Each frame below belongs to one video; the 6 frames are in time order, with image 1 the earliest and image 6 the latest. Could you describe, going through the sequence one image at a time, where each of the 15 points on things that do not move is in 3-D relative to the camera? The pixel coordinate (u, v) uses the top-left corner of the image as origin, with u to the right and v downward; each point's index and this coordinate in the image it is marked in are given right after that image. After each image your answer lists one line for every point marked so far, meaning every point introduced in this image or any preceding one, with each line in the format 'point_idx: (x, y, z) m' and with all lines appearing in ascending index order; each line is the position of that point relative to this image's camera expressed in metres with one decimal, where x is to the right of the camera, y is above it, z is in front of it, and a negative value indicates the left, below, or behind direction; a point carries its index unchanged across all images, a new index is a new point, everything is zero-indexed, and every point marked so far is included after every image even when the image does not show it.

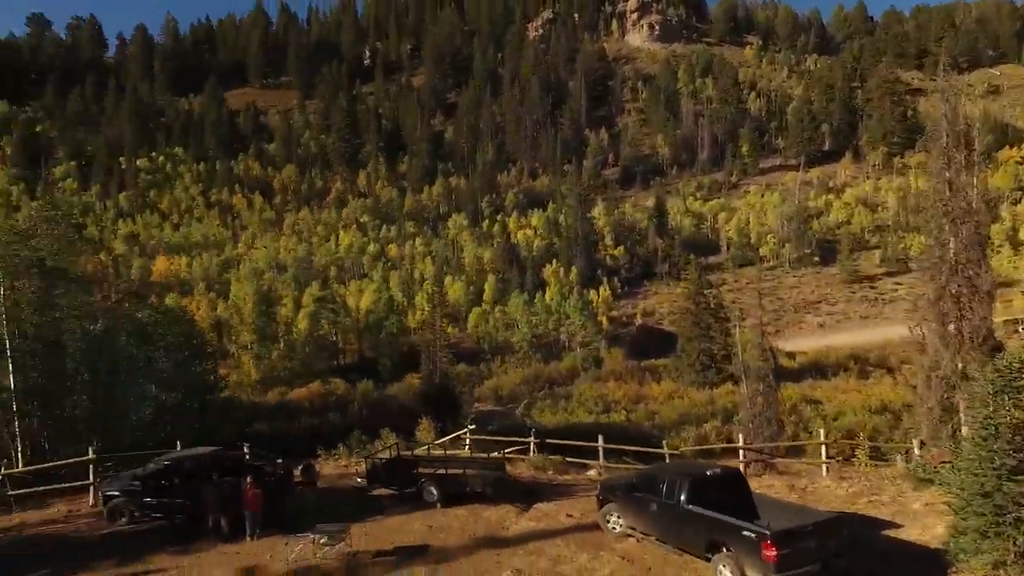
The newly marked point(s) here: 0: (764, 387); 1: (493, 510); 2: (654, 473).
0: (+7.5, -3.0, +18.6) m
1: (-0.3, -4.1, +11.5) m
2: (+2.1, -2.8, +9.2) m
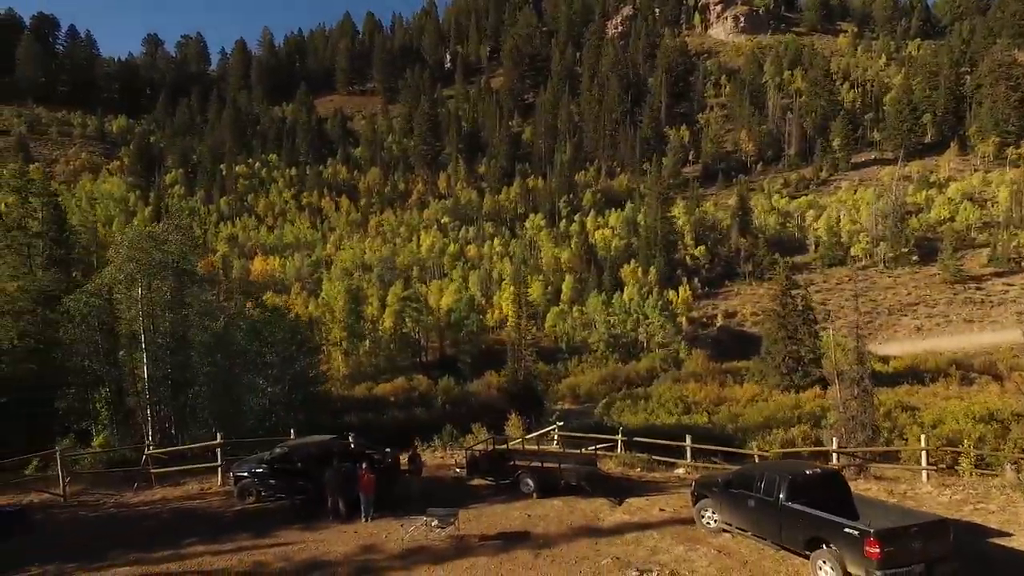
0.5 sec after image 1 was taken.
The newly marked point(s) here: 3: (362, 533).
0: (+10.1, -3.1, +18.1) m
1: (+1.5, -4.1, +12.0) m
2: (+3.6, -2.8, +9.5) m
3: (-2.6, -4.3, +11.0) m
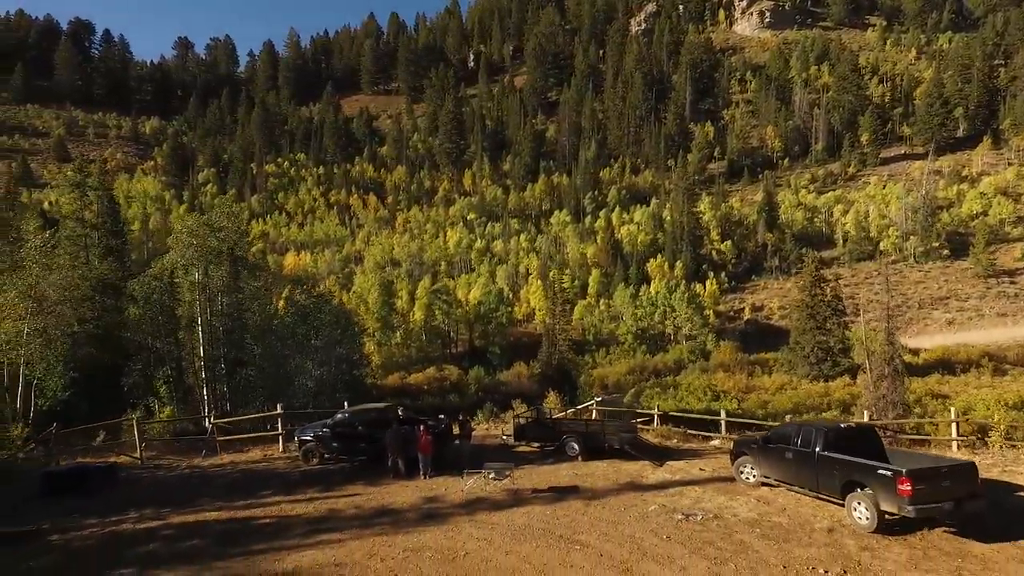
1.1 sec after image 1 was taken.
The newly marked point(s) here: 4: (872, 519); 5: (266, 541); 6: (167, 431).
0: (+11.3, -2.6, +18.6) m
1: (+2.5, -3.6, +12.8) m
2: (+4.5, -2.3, +10.2) m
3: (-1.7, -3.8, +11.9) m
4: (+4.9, -3.1, +8.4) m
5: (-3.9, -4.0, +9.9) m
6: (-10.4, -4.3, +18.7) m
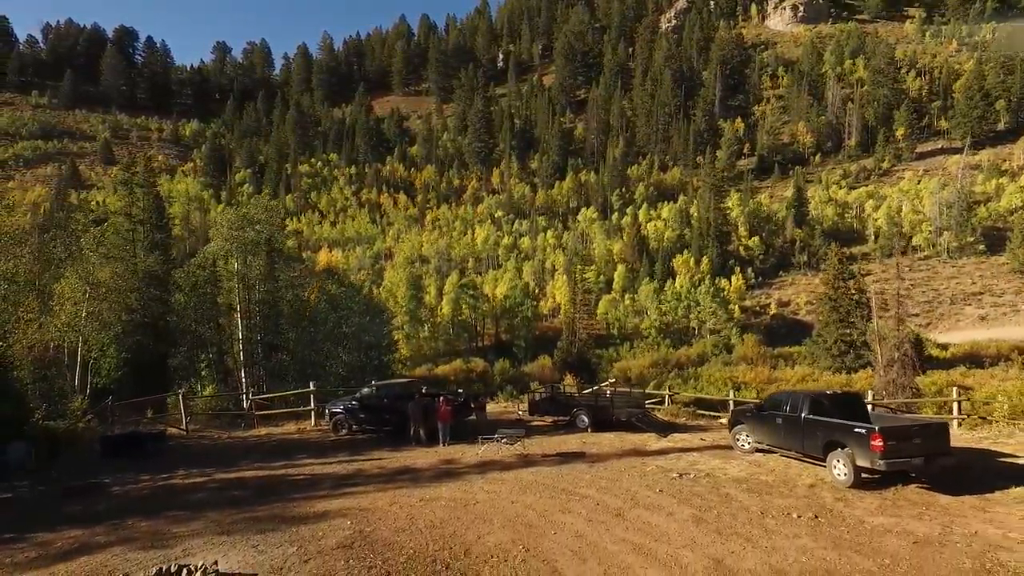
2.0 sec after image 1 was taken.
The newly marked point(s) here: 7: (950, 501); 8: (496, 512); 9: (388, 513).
0: (+11.9, -2.2, +19.0) m
1: (+2.7, -3.2, +13.6) m
2: (+4.6, -1.9, +10.9) m
3: (-1.4, -3.4, +13.0) m
4: (+4.9, -2.7, +9.1) m
5: (-3.8, -3.6, +11.0) m
6: (-9.8, -3.9, +20.1) m
7: (+5.9, -2.9, +8.4) m
8: (-0.3, -3.4, +9.3) m
9: (-1.9, -3.4, +9.5) m
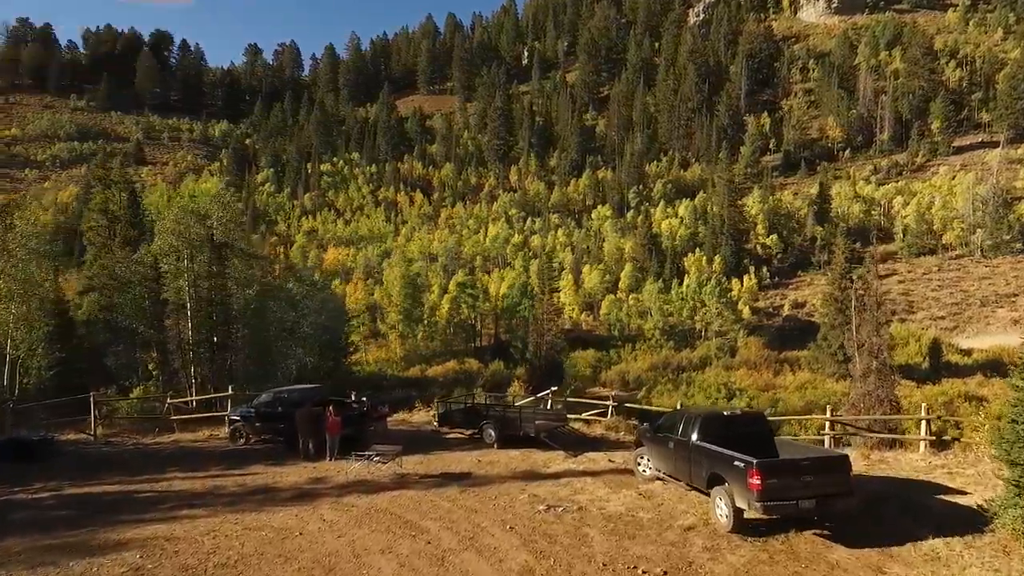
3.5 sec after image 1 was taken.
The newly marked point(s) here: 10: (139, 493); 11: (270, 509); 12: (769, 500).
0: (+10.0, -2.2, +16.9) m
1: (+0.6, -3.2, +12.0) m
2: (+2.4, -1.9, +9.2) m
3: (-3.6, -3.4, +11.6) m
4: (+2.6, -2.7, +7.4) m
5: (-6.0, -3.6, +9.8) m
6: (-11.6, -3.8, +19.2) m
7: (+3.6, -2.9, +6.7) m
8: (-2.6, -3.3, +7.9) m
9: (-4.2, -3.4, +8.2) m
10: (-6.5, -3.6, +10.8) m
11: (-3.7, -3.4, +9.6) m
12: (+2.9, -2.4, +6.9) m
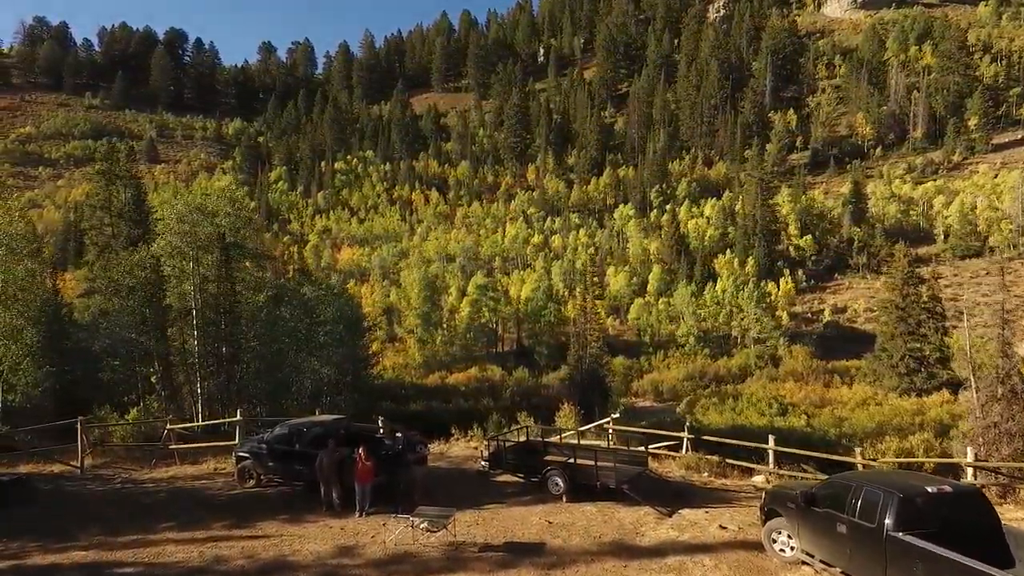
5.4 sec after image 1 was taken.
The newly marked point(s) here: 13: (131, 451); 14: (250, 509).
0: (+11.3, -2.5, +14.2) m
1: (+1.8, -3.4, +9.5) m
2: (+3.5, -2.1, +6.7) m
3: (-2.4, -3.6, +9.2) m
4: (+3.7, -3.0, +4.9) m
5: (-4.9, -3.7, +7.4) m
6: (-10.3, -3.9, +17.0) m
7: (+4.6, -3.1, +4.2) m
8: (-1.5, -3.5, +5.5) m
9: (-3.1, -3.6, +5.8) m
10: (-5.3, -3.7, +8.5) m
11: (-2.6, -3.6, +7.2) m
12: (+3.9, -2.6, +4.4) m
13: (-9.2, -4.0, +15.2) m
14: (-4.5, -3.8, +10.6) m
